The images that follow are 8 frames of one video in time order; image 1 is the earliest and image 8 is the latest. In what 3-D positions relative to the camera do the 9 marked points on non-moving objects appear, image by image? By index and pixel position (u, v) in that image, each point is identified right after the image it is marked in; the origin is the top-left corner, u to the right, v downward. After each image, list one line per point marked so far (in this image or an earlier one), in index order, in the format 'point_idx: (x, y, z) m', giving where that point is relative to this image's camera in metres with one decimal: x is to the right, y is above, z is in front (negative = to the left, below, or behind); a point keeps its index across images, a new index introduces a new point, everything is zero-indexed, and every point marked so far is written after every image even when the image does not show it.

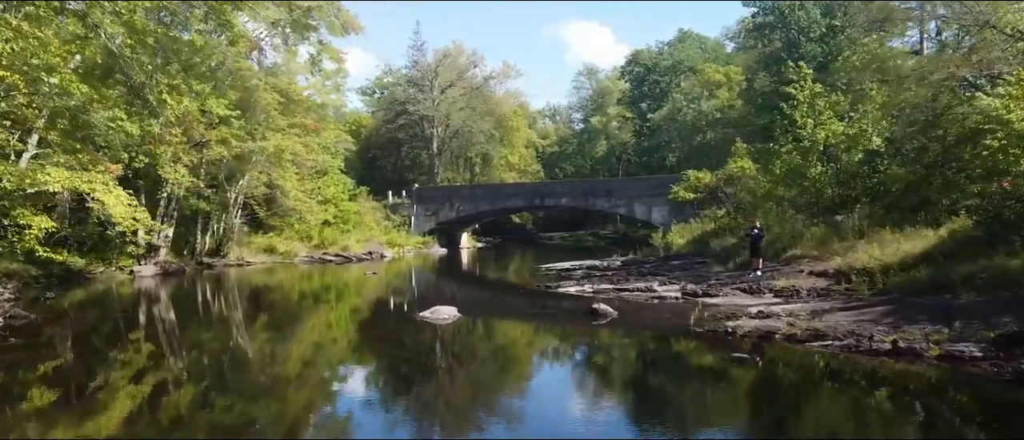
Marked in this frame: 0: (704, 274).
0: (+4.2, -1.2, +18.0) m
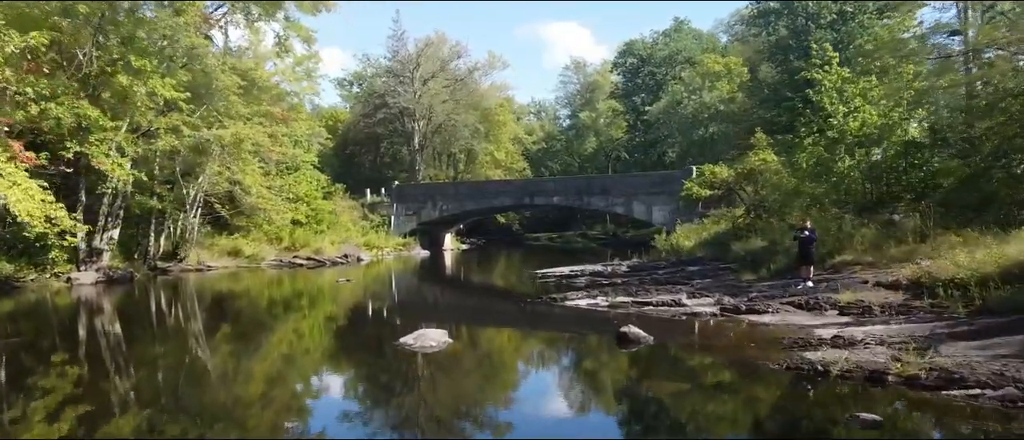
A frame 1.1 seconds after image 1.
0: (+4.2, -1.2, +15.3) m
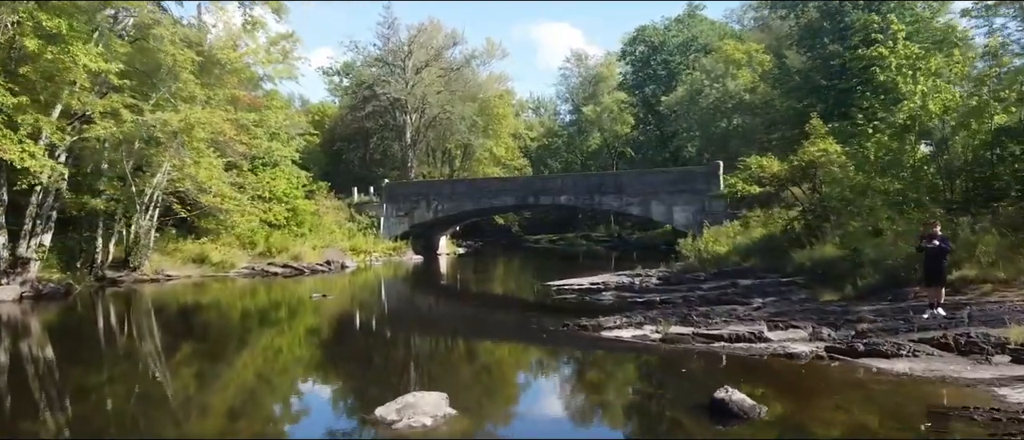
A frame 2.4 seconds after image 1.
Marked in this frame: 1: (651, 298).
0: (+4.4, -1.2, +11.7) m
1: (+2.6, -1.5, +15.6) m
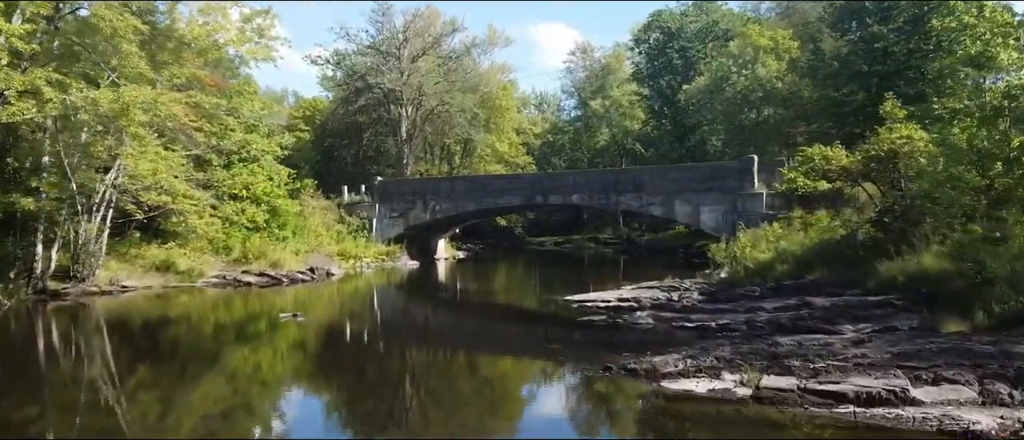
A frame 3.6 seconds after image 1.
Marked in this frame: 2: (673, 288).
0: (+4.6, -1.3, +8.5) m
1: (+2.8, -1.5, +12.4) m
2: (+3.3, -1.4, +16.9) m
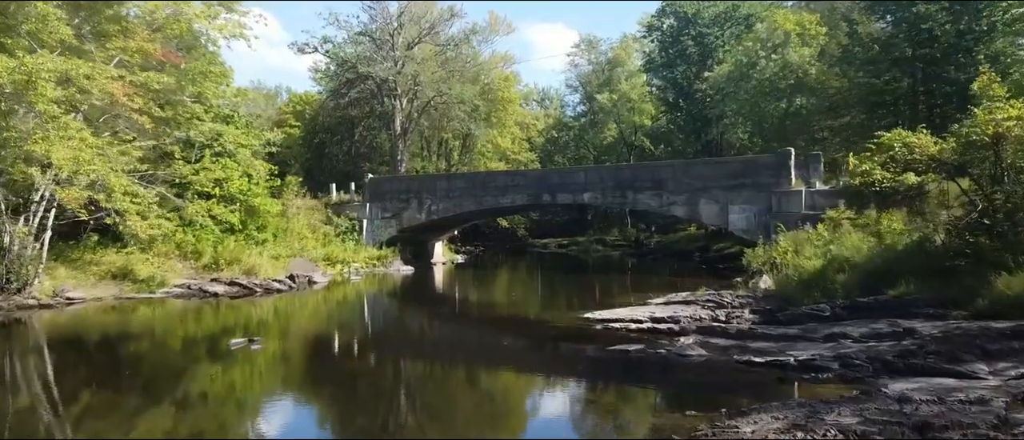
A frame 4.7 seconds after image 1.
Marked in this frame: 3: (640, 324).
0: (+4.8, -1.3, +5.6) m
1: (+3.0, -1.5, +9.5) m
2: (+3.4, -1.4, +14.0) m
3: (+2.0, -1.6, +13.0) m
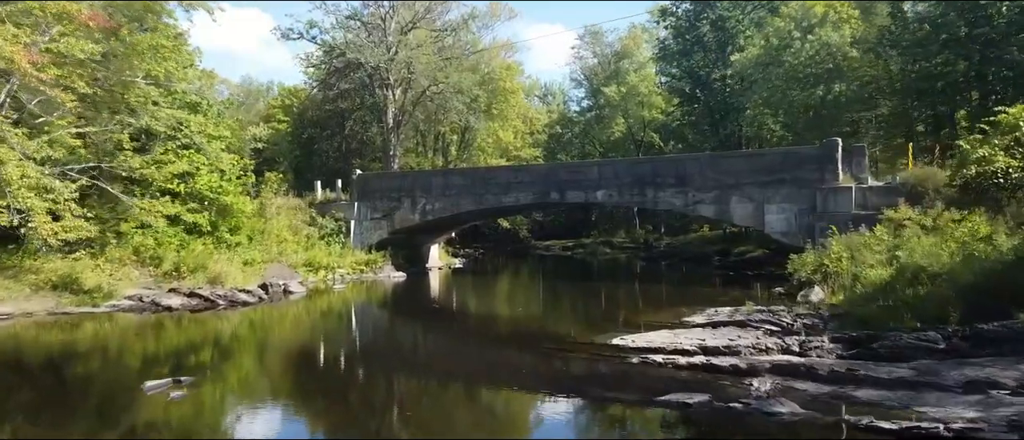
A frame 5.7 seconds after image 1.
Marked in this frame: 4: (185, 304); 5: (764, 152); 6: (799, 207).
0: (+4.9, -1.3, +2.7) m
1: (+3.1, -1.6, +6.6) m
2: (+3.6, -1.4, +11.2) m
3: (+2.1, -1.6, +10.1) m
4: (-7.4, -1.9, +18.9) m
5: (+6.1, +1.6, +19.8) m
6: (+6.7, +0.3, +19.4) m
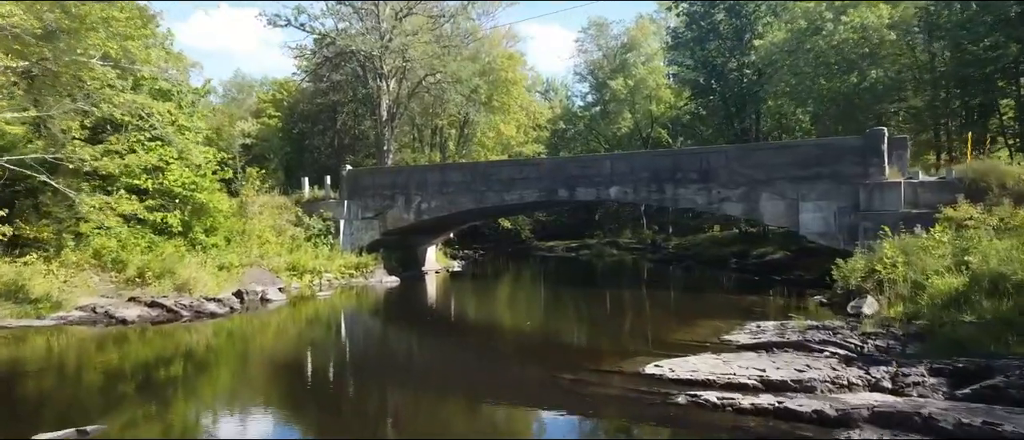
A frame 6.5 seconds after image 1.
0: (+5.0, -1.3, +0.6) m
1: (+3.2, -1.6, +4.5) m
2: (+3.7, -1.4, +9.0) m
3: (+2.2, -1.6, +8.0) m
4: (-7.3, -1.9, +16.8) m
5: (+6.2, +1.6, +17.7) m
6: (+6.8, +0.3, +17.3) m
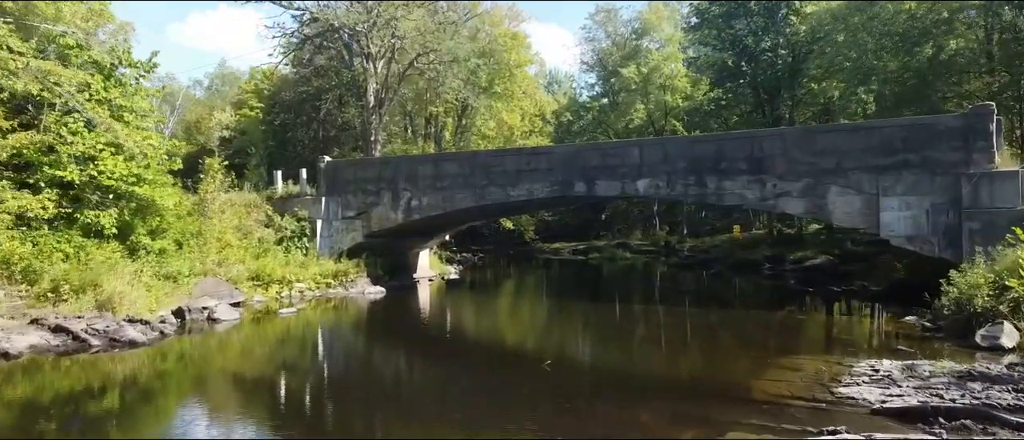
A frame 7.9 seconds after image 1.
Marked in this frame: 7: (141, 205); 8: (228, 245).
0: (+5.2, -1.3, -2.9) m
1: (+3.4, -1.5, +0.9) m
2: (+3.8, -1.4, +5.5) m
3: (+2.4, -1.6, +4.4) m
4: (-7.1, -1.9, +13.2) m
5: (+6.3, +1.6, +14.1) m
6: (+7.0, +0.3, +13.7) m
7: (-7.8, +0.3, +17.4) m
8: (-6.7, -0.6, +19.6) m
